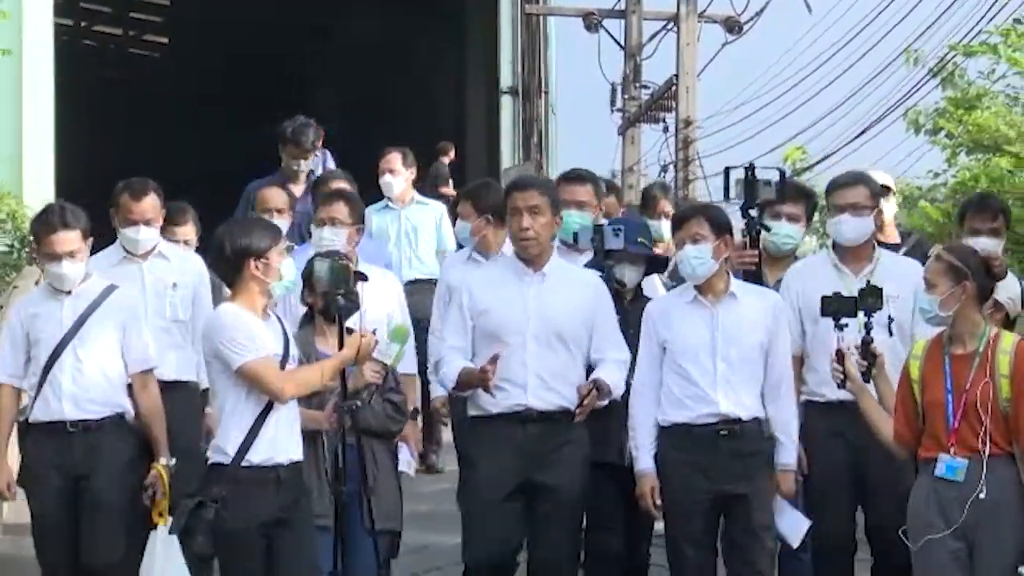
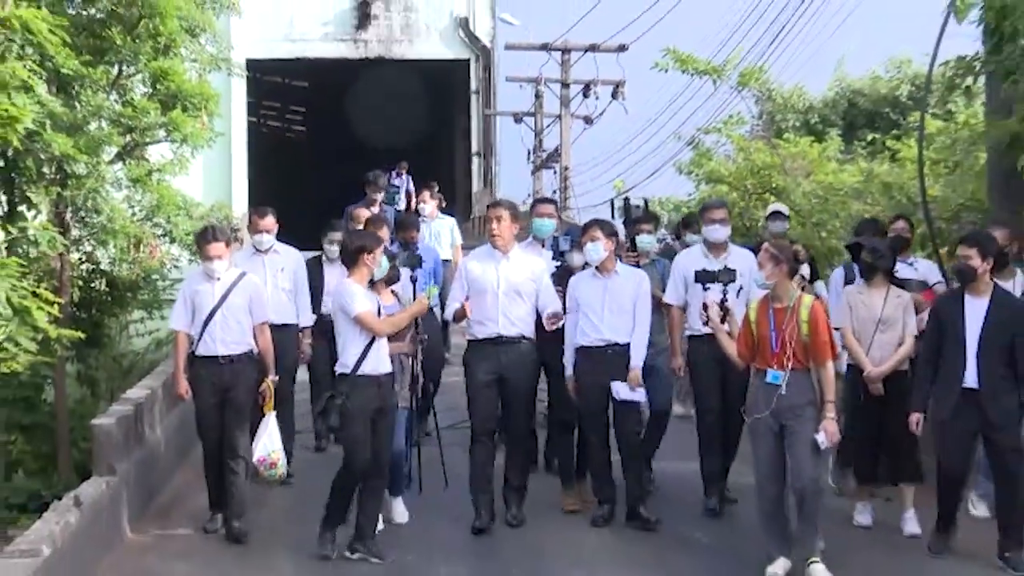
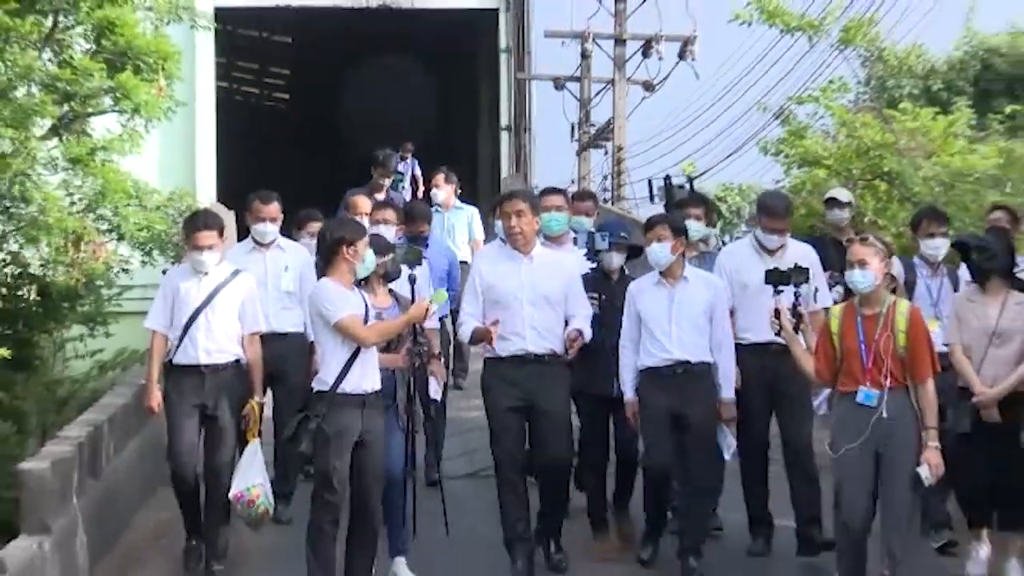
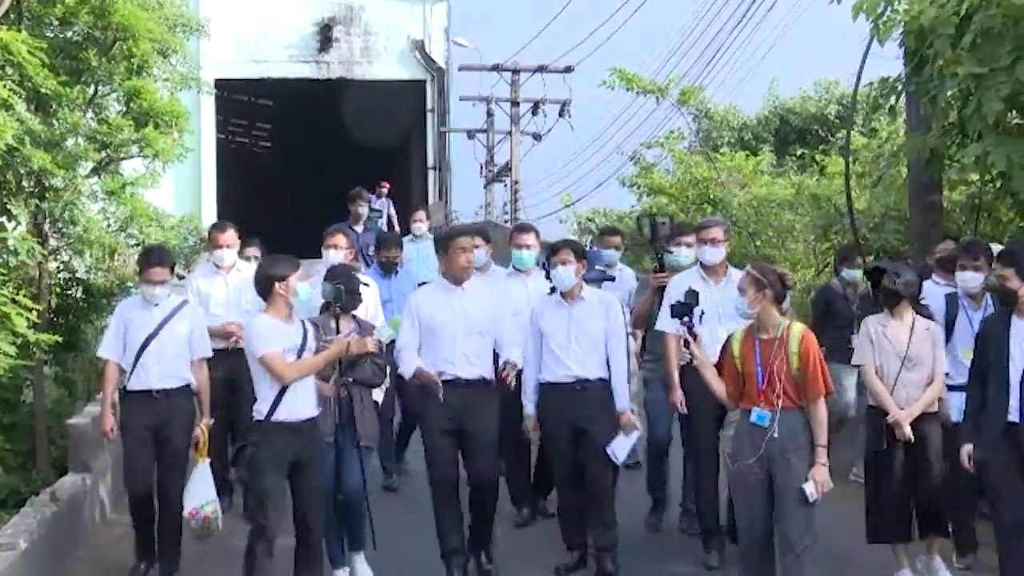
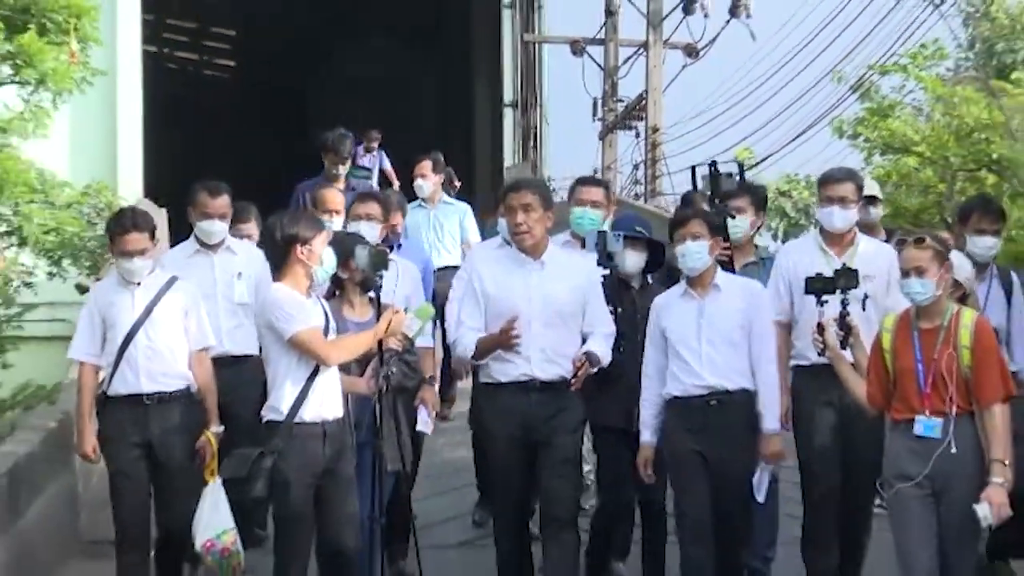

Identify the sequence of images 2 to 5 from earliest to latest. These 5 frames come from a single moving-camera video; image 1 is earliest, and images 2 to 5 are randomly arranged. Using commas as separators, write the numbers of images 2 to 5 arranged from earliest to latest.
5, 3, 2, 4
